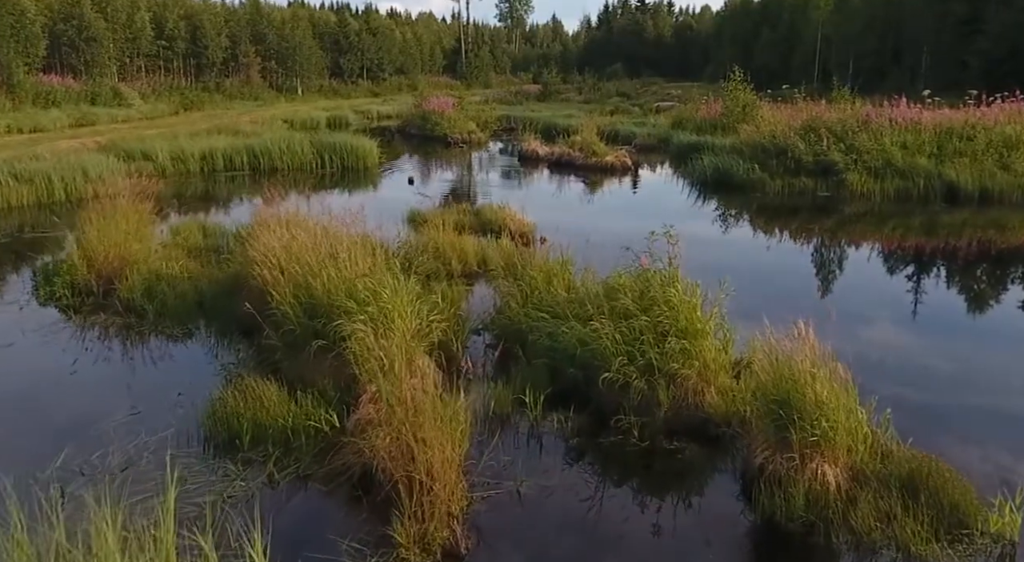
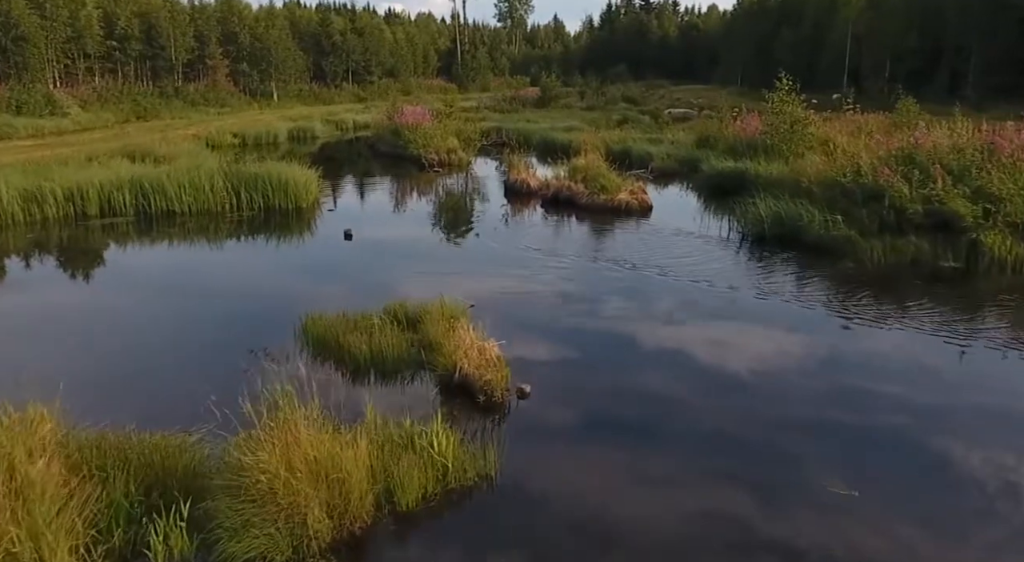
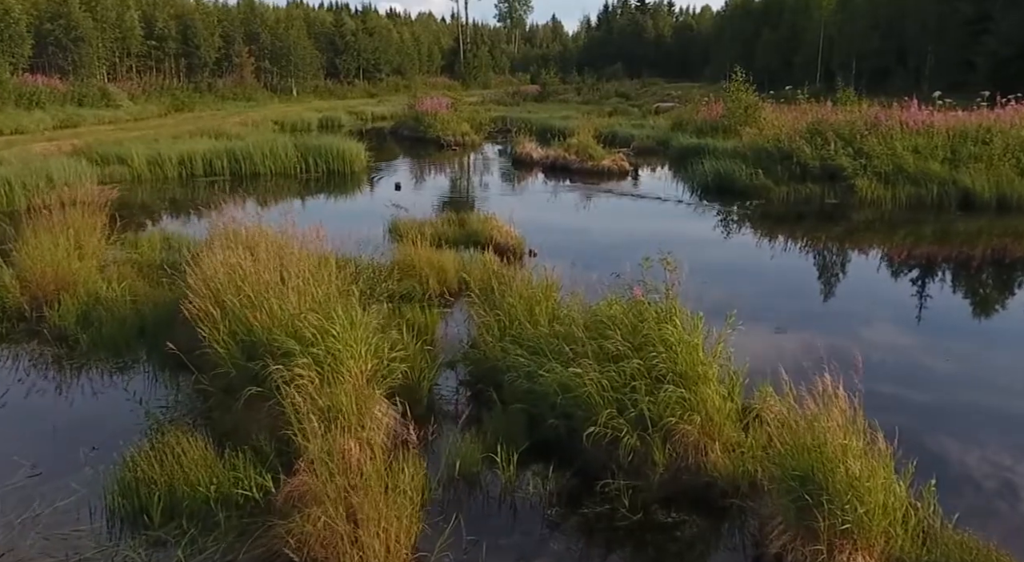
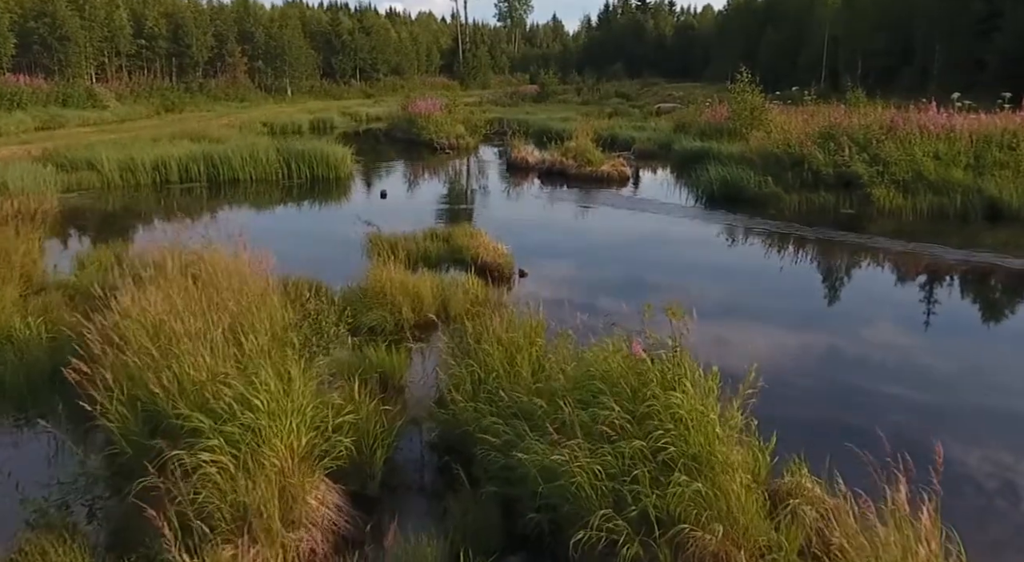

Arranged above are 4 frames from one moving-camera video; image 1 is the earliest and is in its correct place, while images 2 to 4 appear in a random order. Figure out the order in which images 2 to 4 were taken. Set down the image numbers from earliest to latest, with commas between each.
3, 4, 2
